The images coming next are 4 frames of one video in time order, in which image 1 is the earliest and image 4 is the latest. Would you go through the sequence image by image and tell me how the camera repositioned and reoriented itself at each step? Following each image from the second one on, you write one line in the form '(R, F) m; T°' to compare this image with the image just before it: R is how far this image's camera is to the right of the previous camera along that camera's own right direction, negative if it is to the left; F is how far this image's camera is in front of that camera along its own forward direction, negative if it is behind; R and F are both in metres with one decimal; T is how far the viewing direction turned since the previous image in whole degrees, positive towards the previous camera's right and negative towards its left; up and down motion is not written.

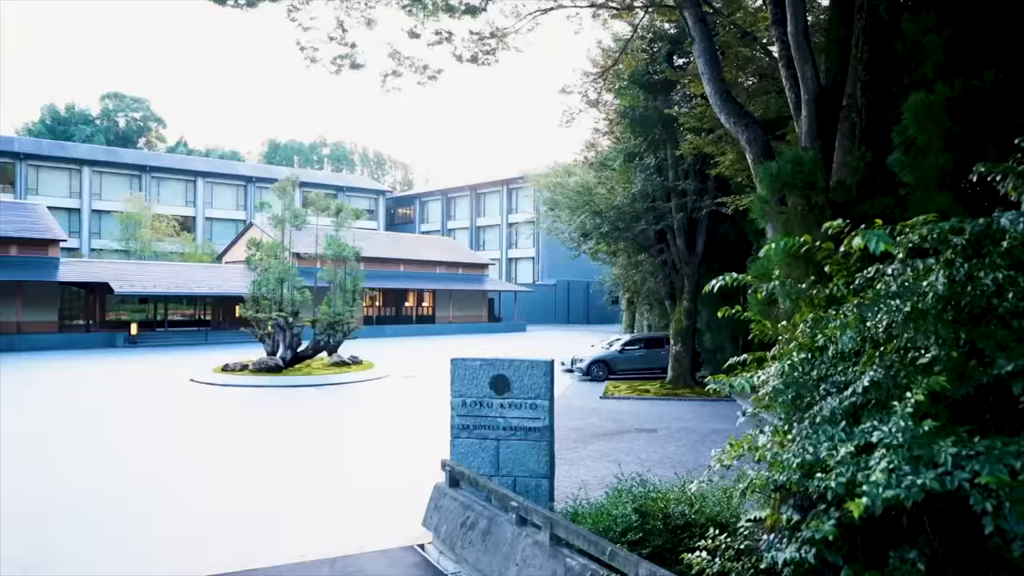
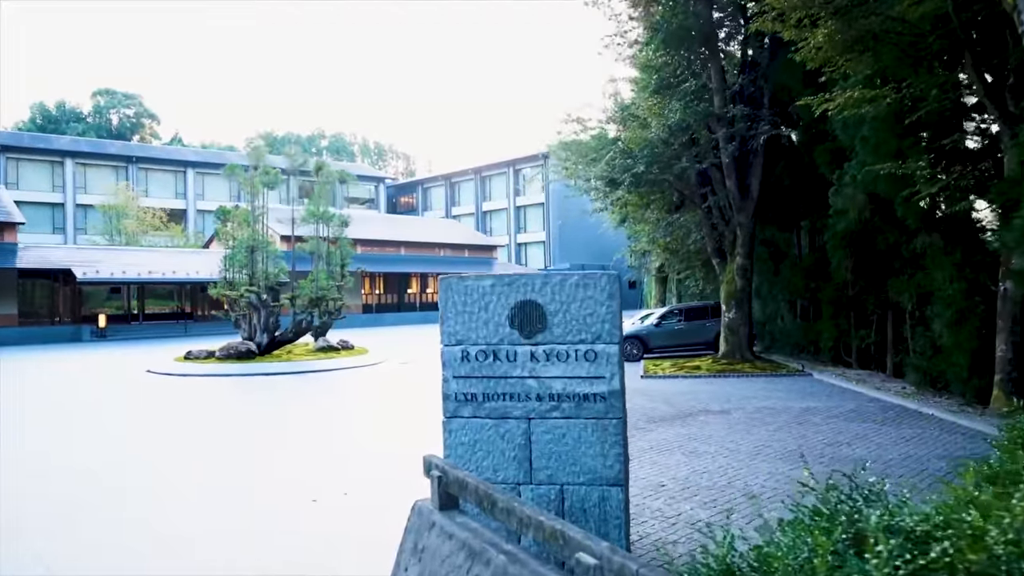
(-0.2, +3.3) m; -1°
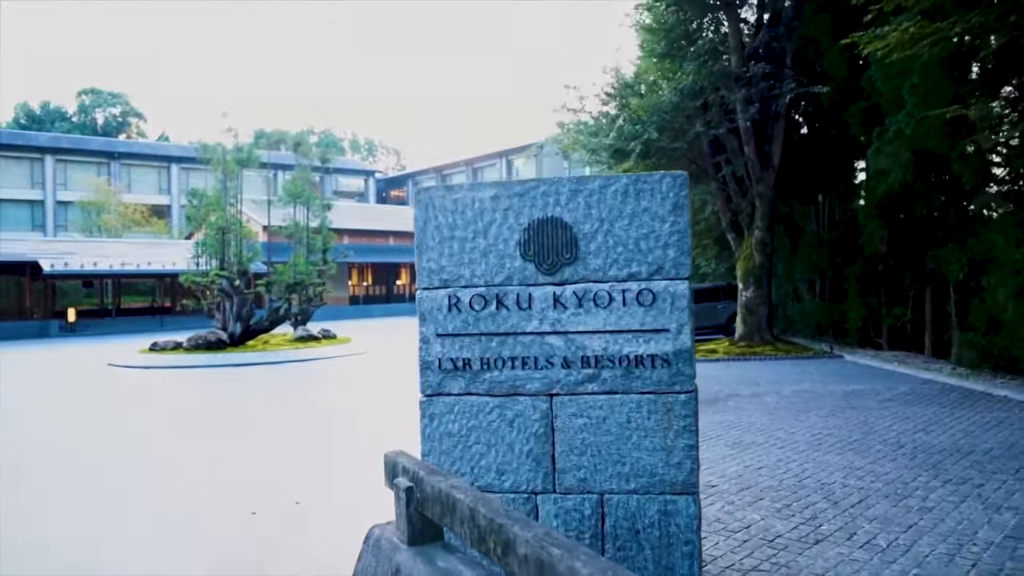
(-0.1, +1.4) m; 0°
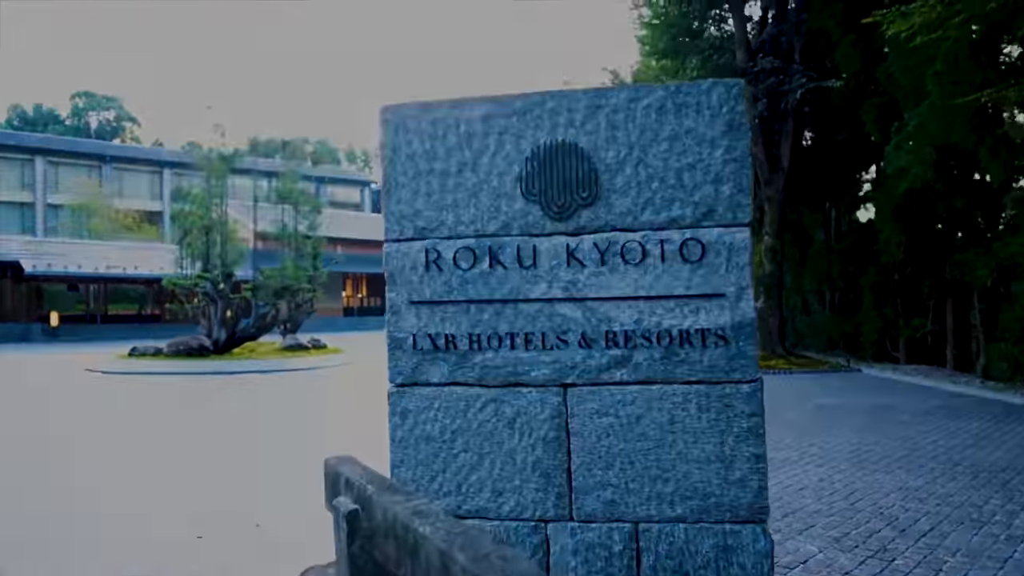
(0.0, +0.7) m; 0°
